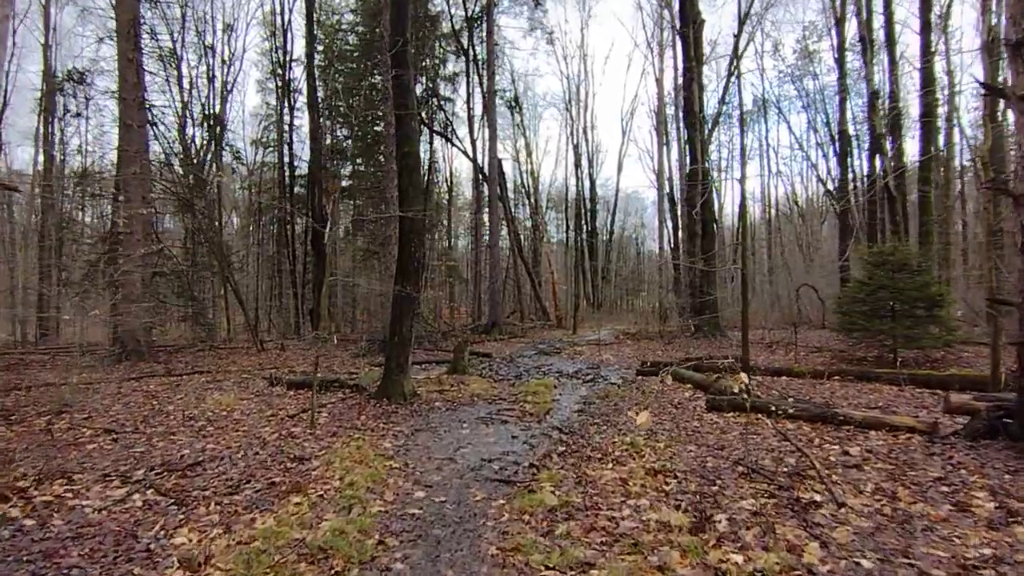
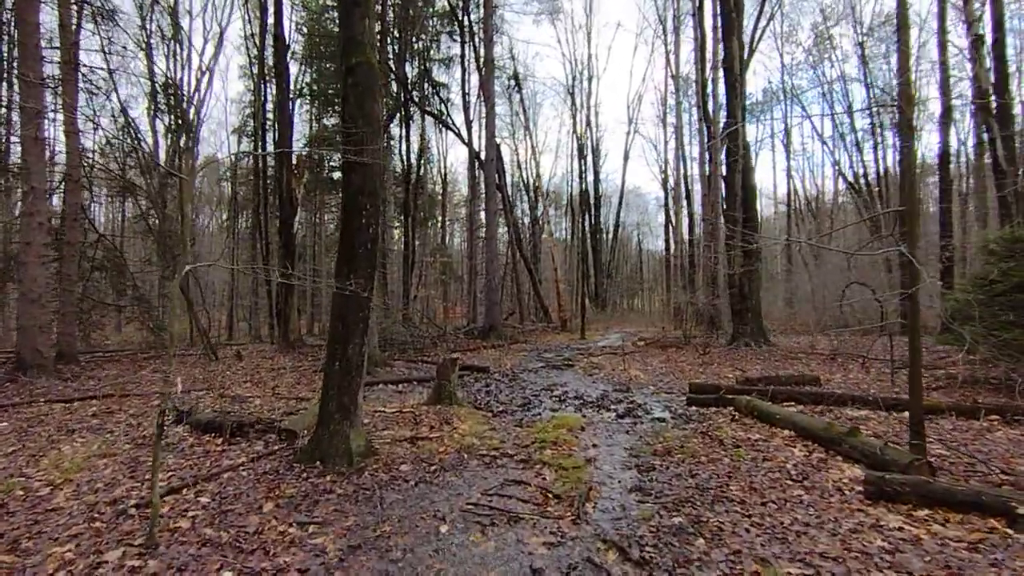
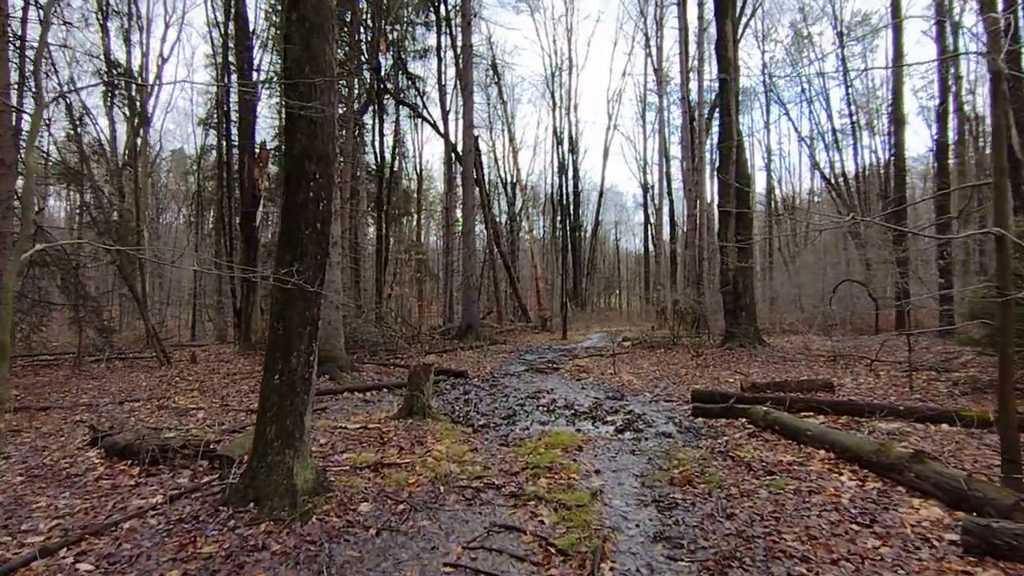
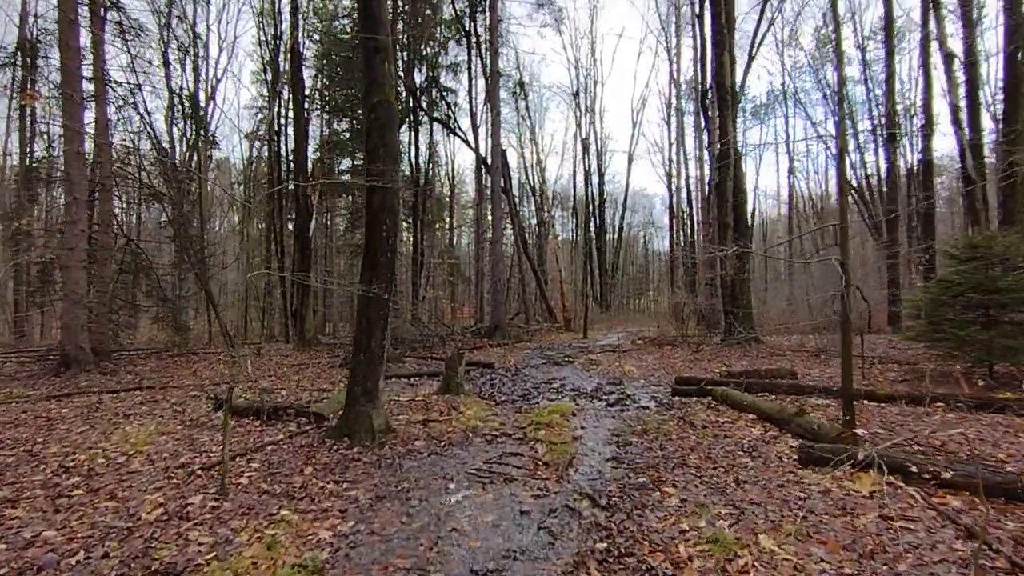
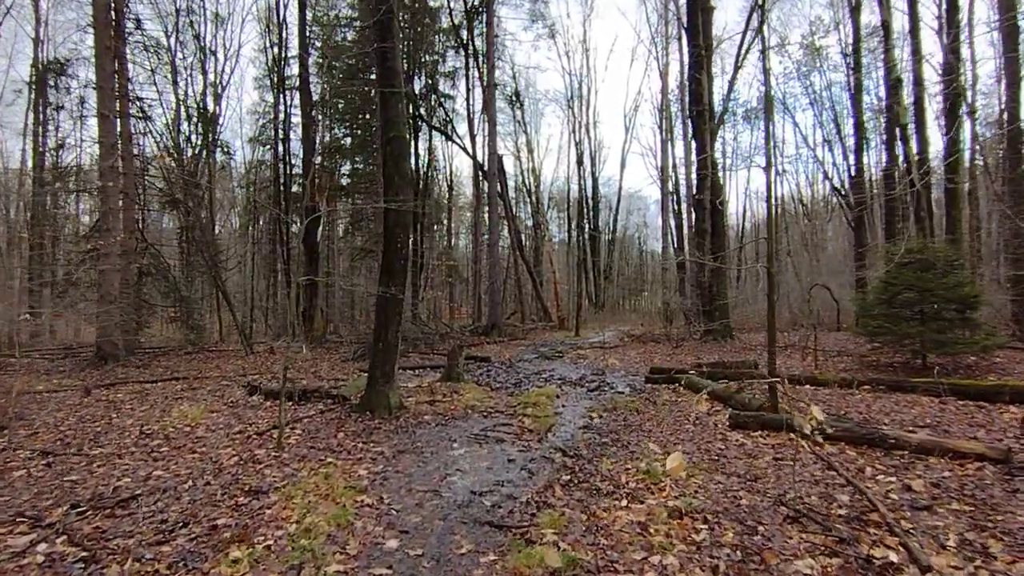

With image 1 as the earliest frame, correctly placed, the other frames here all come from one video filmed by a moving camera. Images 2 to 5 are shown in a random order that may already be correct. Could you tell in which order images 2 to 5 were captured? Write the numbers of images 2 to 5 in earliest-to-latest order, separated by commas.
5, 4, 2, 3
